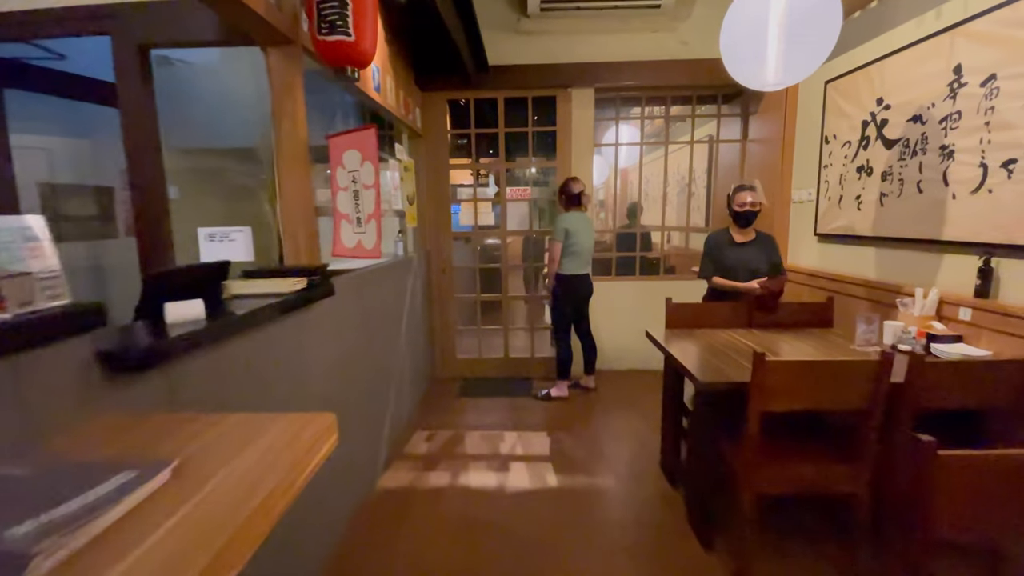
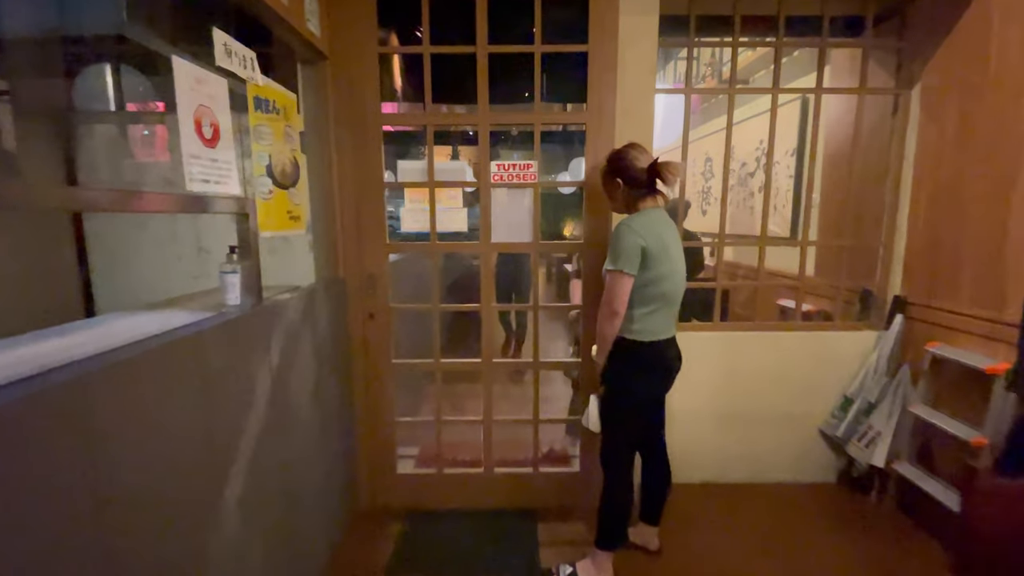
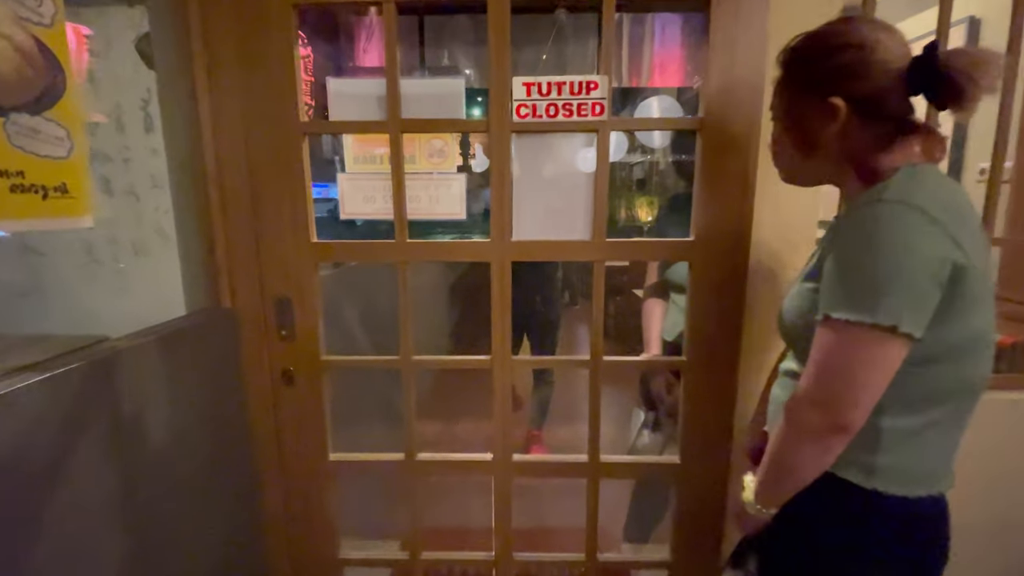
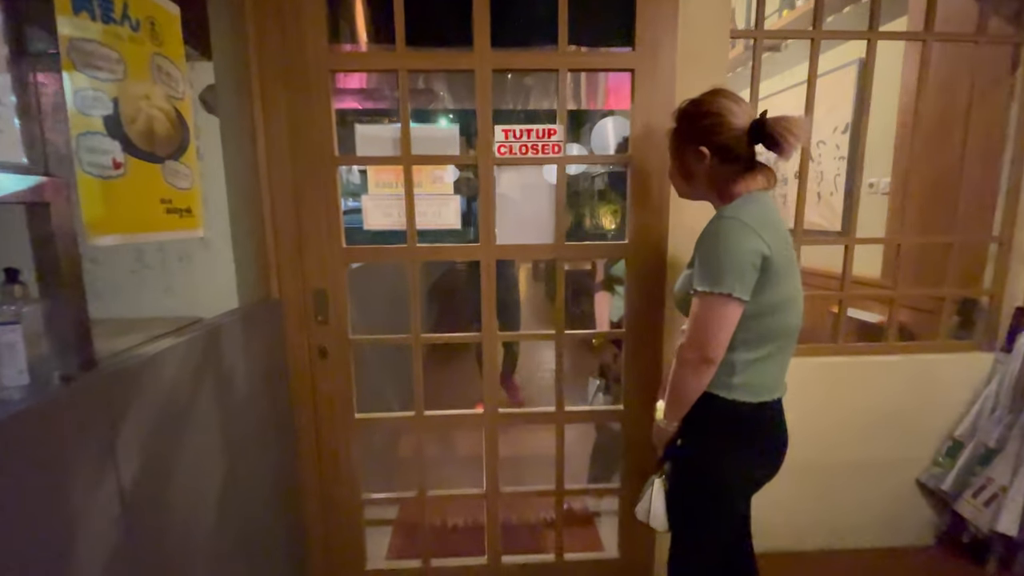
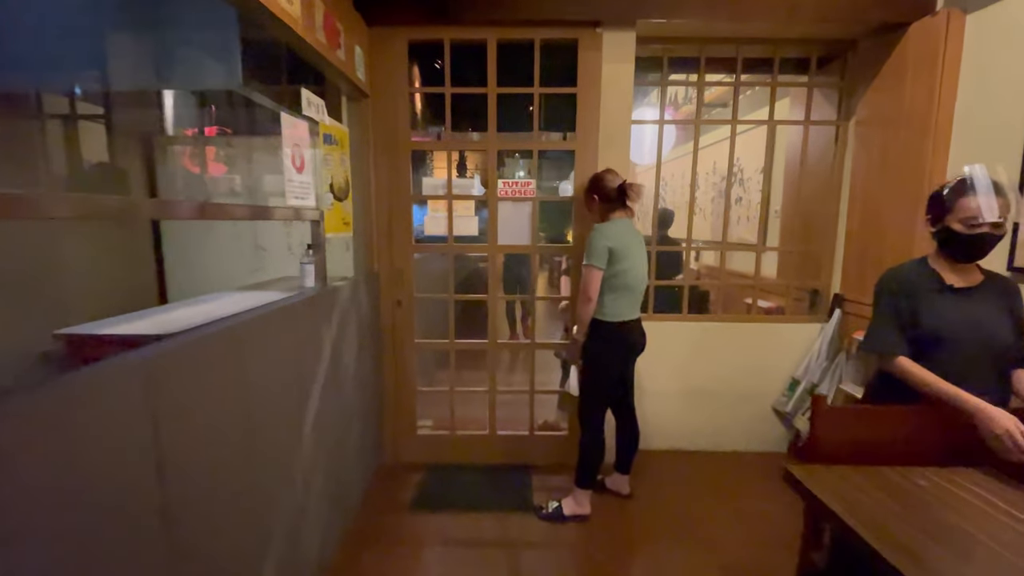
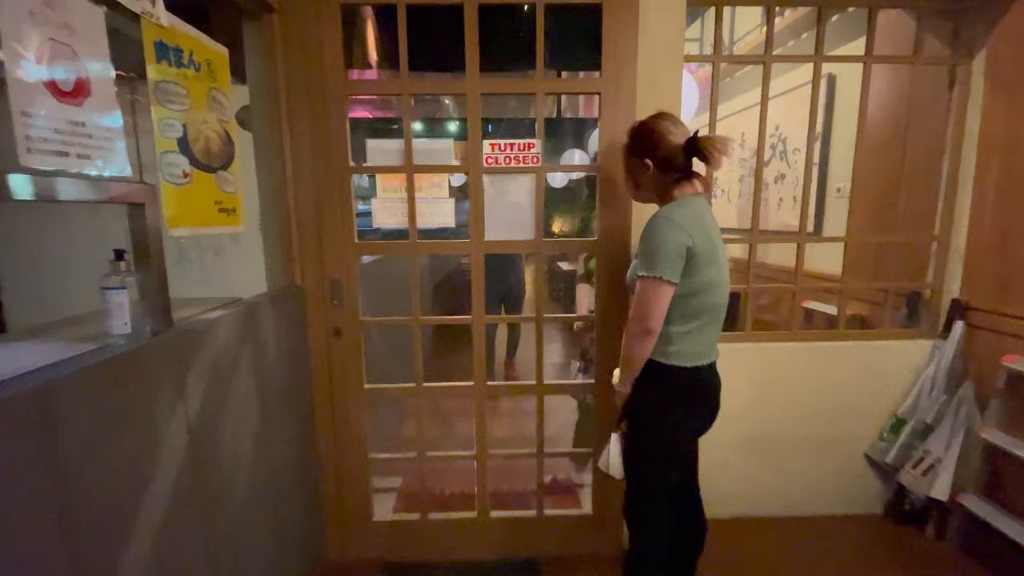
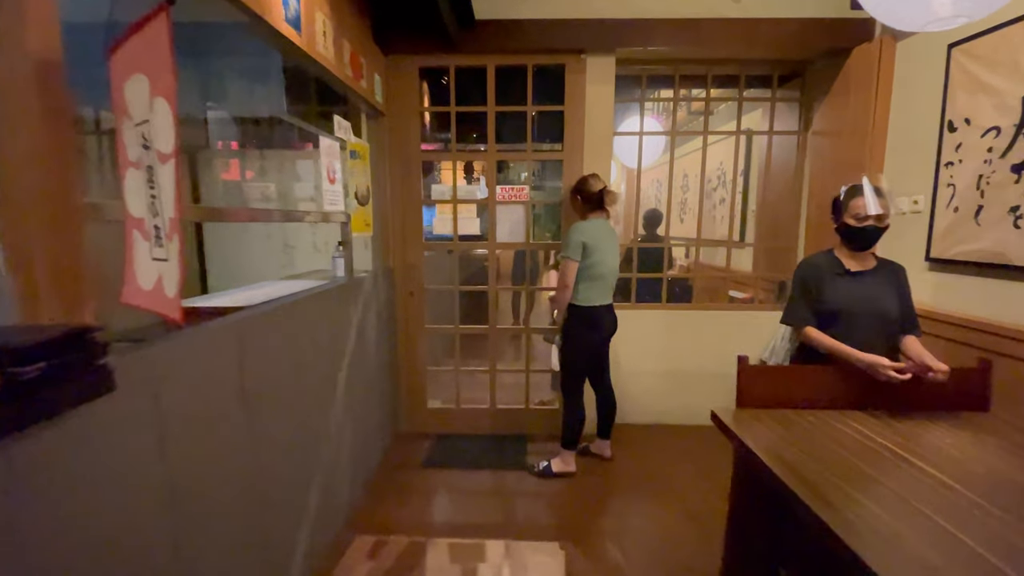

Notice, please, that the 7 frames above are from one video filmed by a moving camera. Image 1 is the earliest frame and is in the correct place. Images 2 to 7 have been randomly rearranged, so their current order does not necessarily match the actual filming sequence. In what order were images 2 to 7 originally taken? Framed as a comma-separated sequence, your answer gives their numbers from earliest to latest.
7, 5, 2, 6, 4, 3
